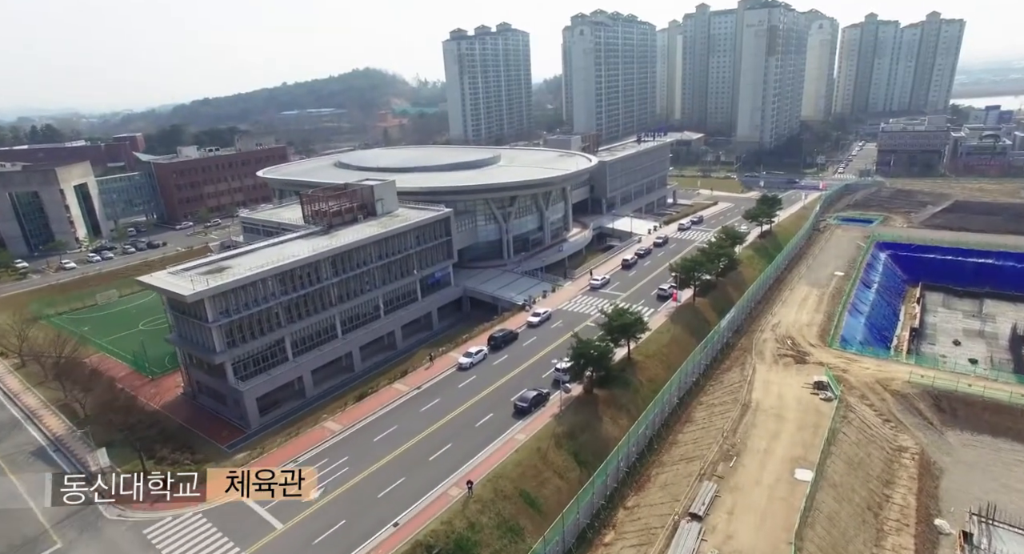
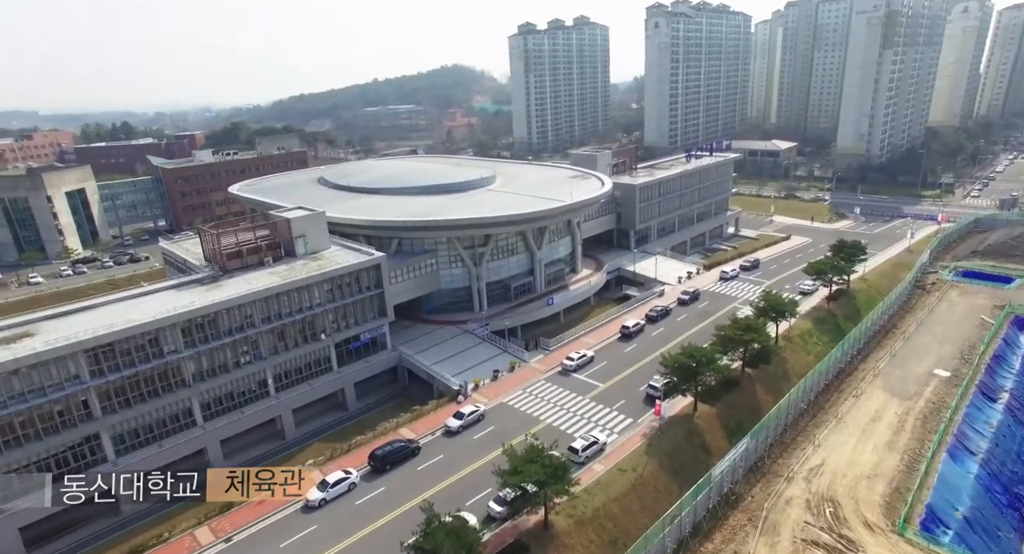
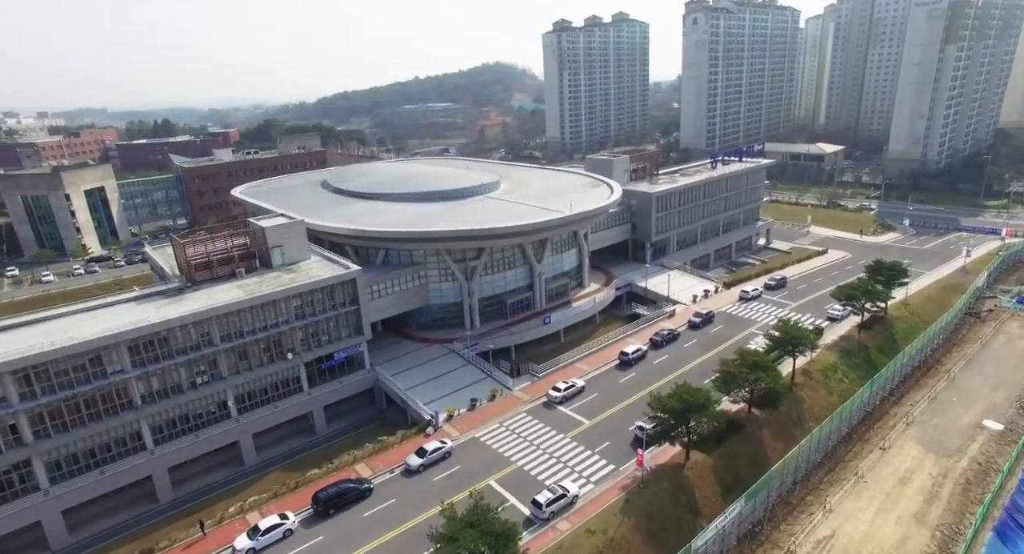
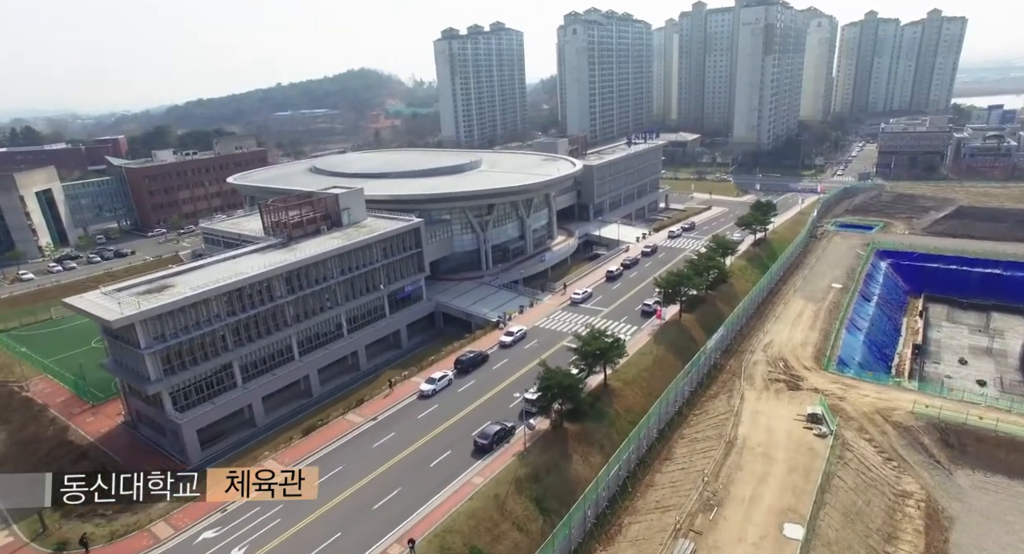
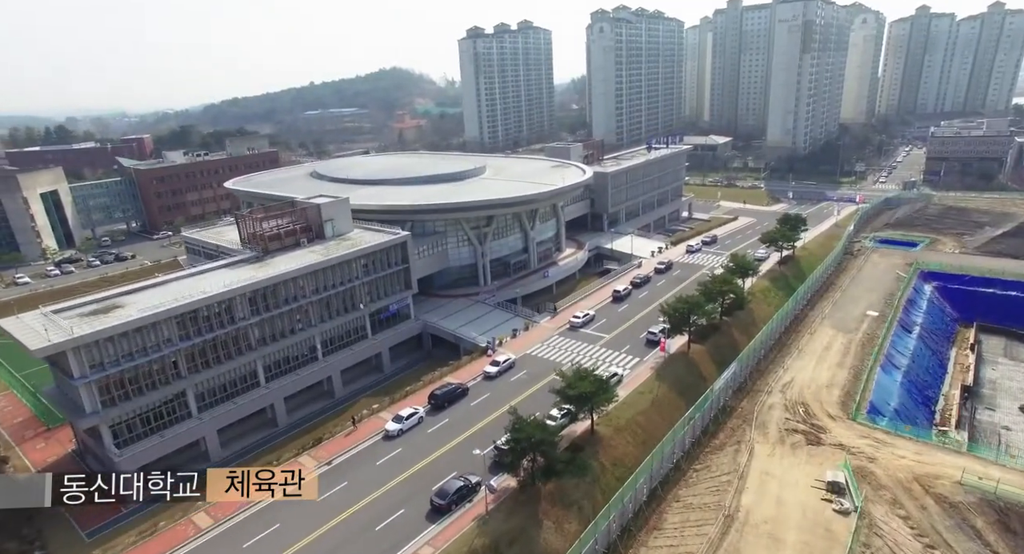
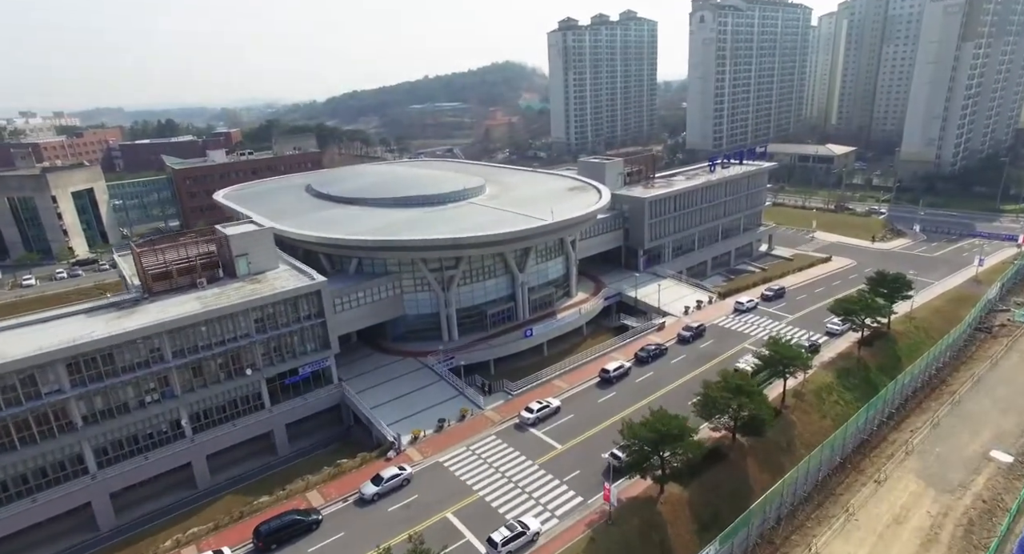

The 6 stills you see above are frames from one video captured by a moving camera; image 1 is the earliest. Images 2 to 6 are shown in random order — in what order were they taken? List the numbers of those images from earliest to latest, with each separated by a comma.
4, 5, 2, 3, 6
